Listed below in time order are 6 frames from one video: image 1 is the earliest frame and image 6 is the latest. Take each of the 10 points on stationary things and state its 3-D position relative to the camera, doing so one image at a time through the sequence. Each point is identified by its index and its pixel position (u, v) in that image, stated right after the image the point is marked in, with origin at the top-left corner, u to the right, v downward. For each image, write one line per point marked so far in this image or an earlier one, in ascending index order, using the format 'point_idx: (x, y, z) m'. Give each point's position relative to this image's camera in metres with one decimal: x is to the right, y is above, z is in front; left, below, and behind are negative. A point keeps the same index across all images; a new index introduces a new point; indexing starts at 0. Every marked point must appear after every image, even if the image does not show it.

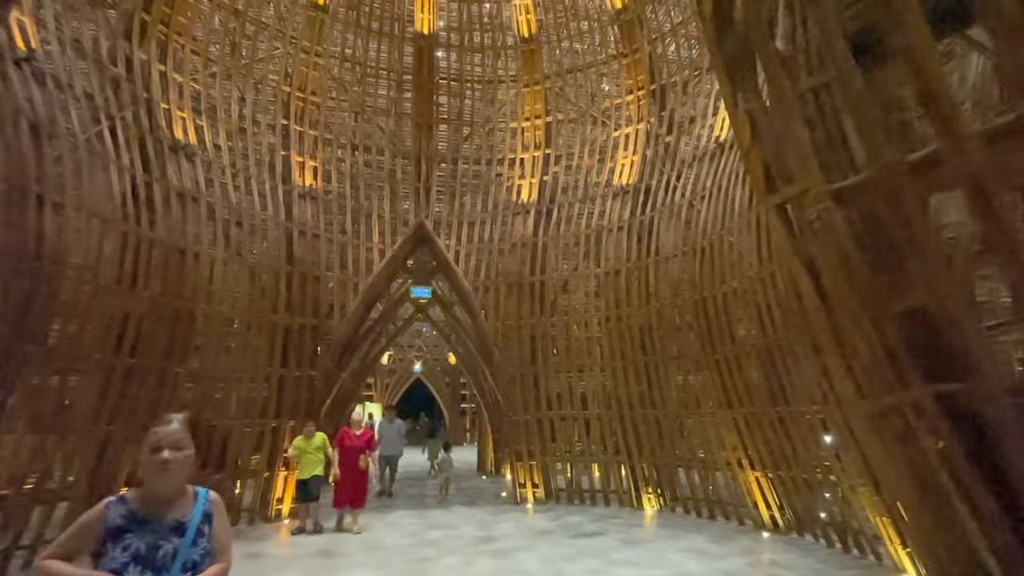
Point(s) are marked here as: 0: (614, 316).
0: (+2.9, -0.8, +14.0) m
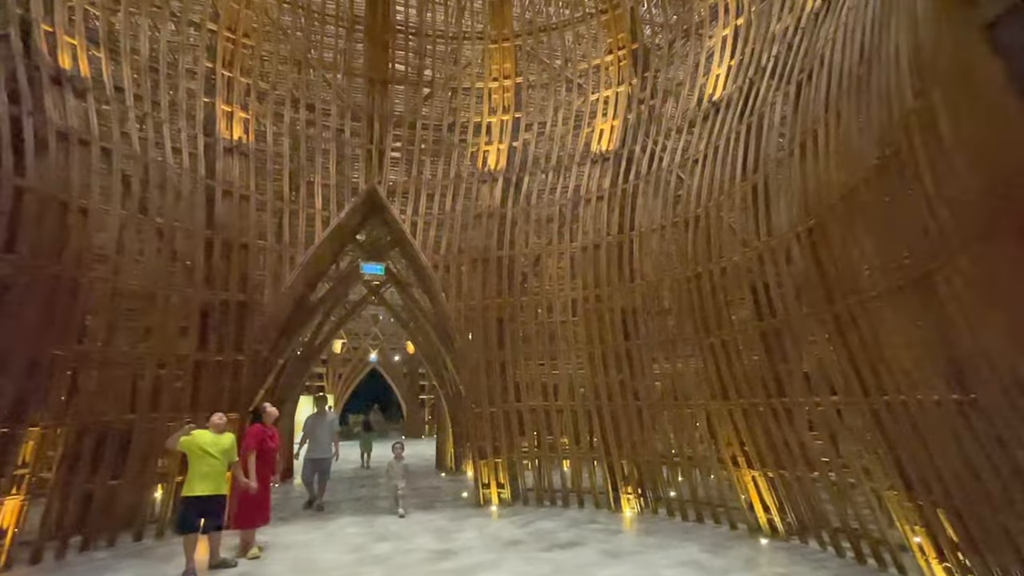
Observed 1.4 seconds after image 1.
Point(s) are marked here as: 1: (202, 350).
0: (+2.0, -0.2, +12.5) m
1: (-6.8, -1.4, +11.3) m
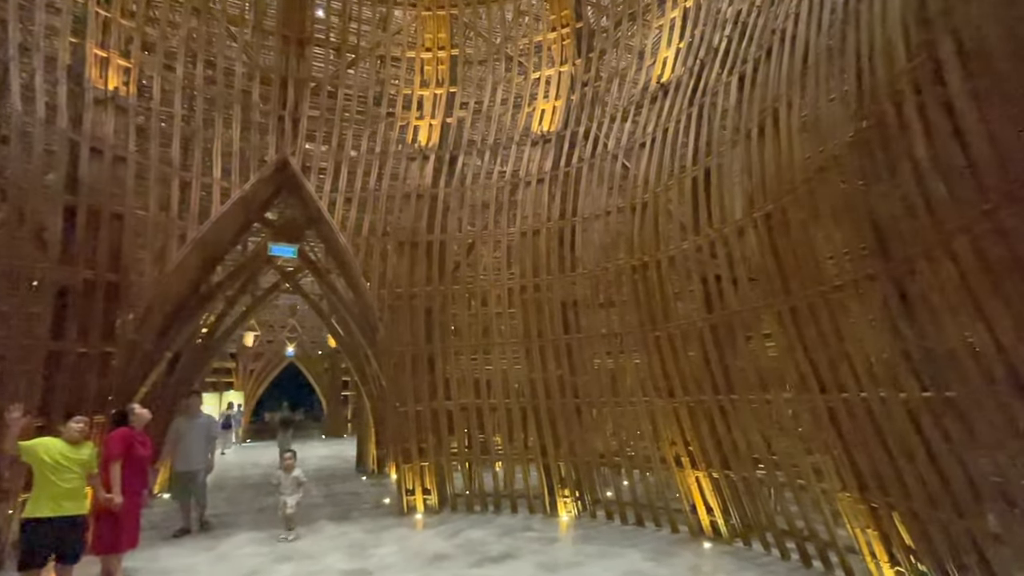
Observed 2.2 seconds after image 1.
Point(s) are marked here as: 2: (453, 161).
0: (+0.5, +0.1, +11.7) m
1: (-8.1, -1.0, +9.3) m
2: (-1.5, +3.2, +13.2) m
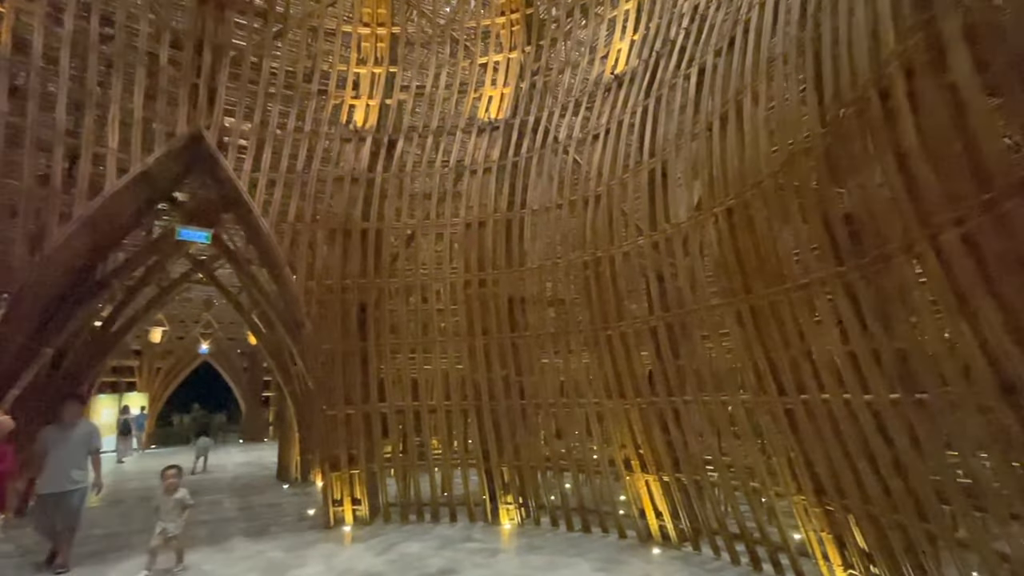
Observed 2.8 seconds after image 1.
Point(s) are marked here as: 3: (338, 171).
0: (-0.7, +0.2, +11.0) m
1: (-9.0, -0.7, +7.5) m
2: (-2.9, +3.4, +12.3) m
3: (-4.0, +2.7, +11.9) m
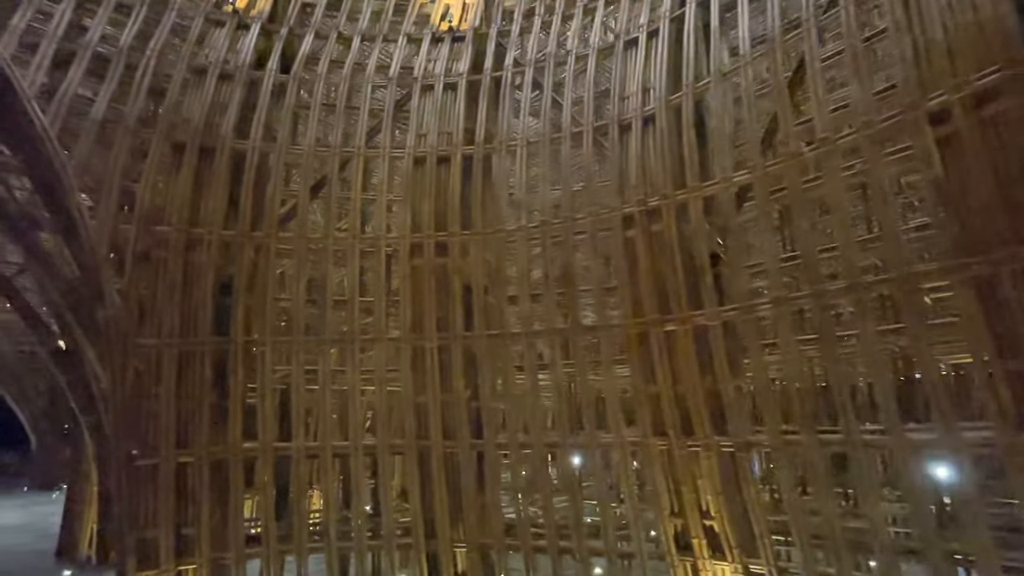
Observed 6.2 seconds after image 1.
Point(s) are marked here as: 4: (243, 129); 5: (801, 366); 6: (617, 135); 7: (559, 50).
0: (-1.1, +0.6, +7.0) m
1: (-8.3, +0.3, +1.6) m
2: (-3.3, +3.8, +7.9) m
3: (-4.4, +3.2, +7.3) m
4: (-3.8, +2.3, +7.4) m
5: (+2.7, -0.8, +5.0) m
6: (+1.2, +1.9, +6.4) m
7: (+0.6, +3.5, +7.5) m
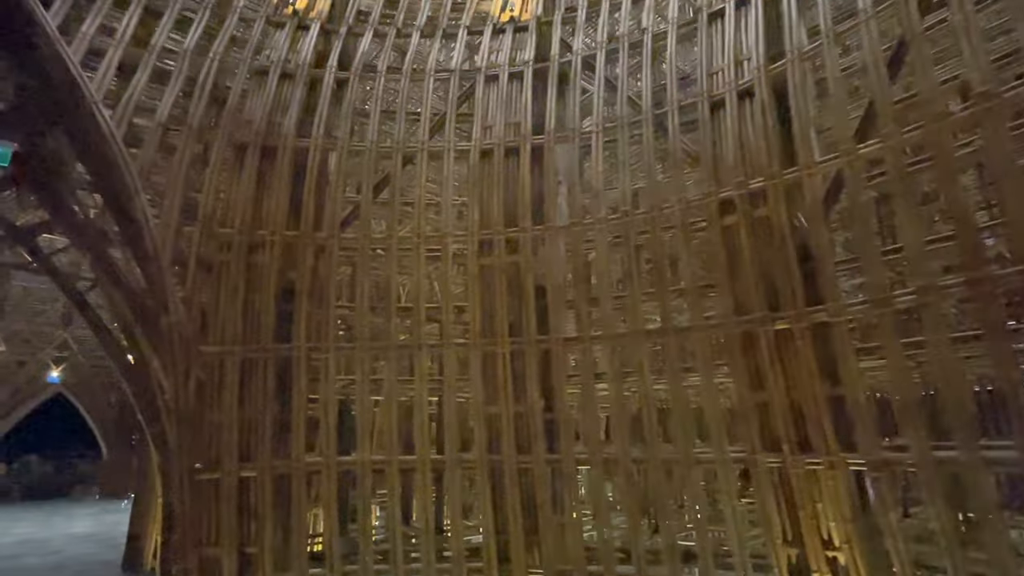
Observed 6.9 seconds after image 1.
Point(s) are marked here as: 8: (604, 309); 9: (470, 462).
0: (-0.2, +0.6, +6.5) m
1: (-7.8, +0.3, +1.7) m
2: (-2.4, +3.7, +7.7) m
3: (-3.5, +3.1, +7.1) m
4: (-2.9, +2.2, +7.1) m
5: (+3.5, -0.7, +4.1) m
6: (+2.1, +1.9, +5.7) m
7: (+1.5, +3.5, +7.0) m
8: (+1.0, -0.2, +5.9) m
9: (-0.5, -2.1, +6.3) m
